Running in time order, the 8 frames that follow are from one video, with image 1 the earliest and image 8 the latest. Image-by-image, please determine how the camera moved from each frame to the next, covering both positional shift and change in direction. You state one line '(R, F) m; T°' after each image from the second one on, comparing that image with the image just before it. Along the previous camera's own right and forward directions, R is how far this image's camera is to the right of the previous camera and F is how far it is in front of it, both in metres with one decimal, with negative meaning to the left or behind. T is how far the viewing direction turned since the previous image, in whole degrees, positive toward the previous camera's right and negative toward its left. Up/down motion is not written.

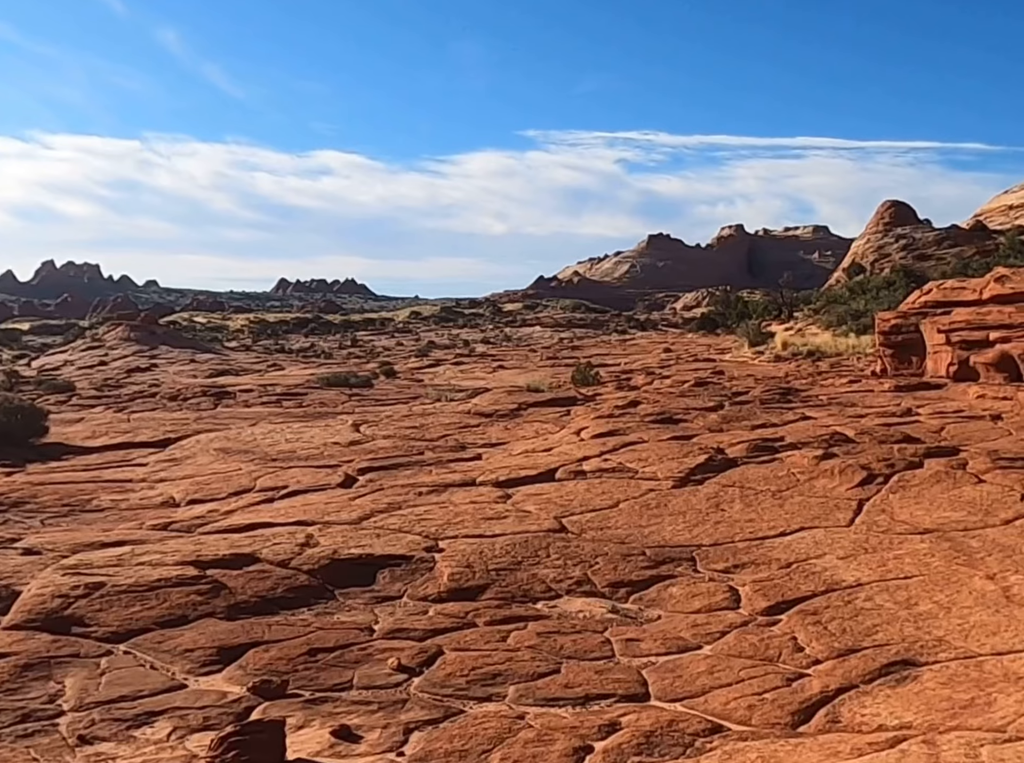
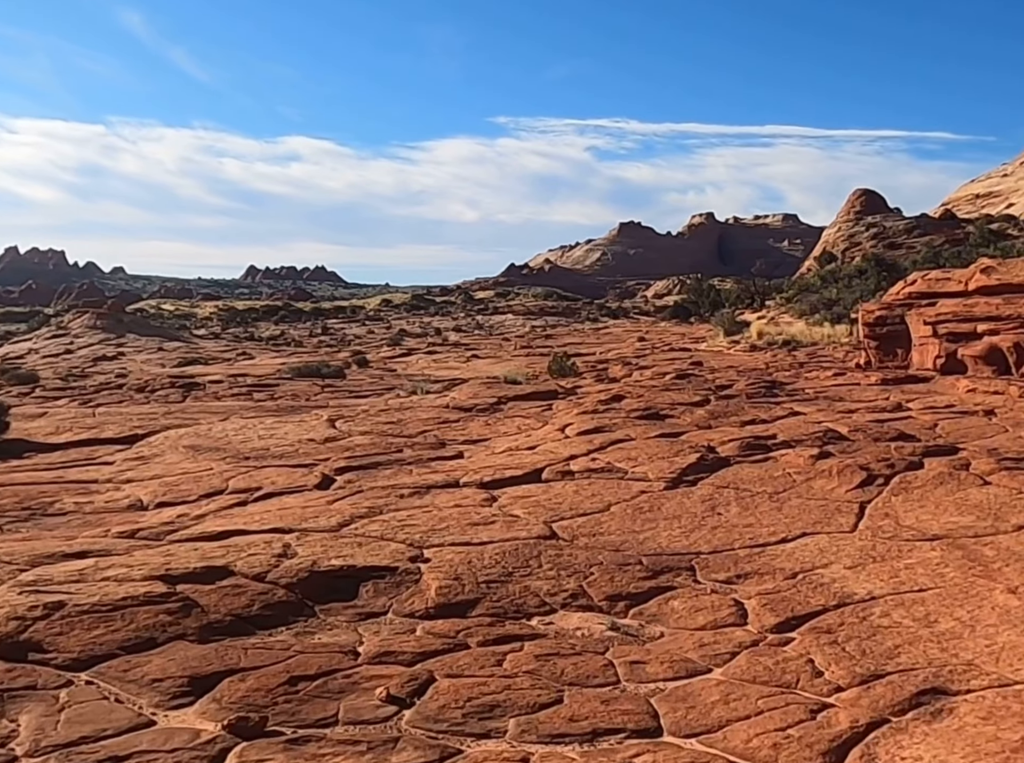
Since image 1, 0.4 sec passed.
(-0.1, +0.4) m; +2°
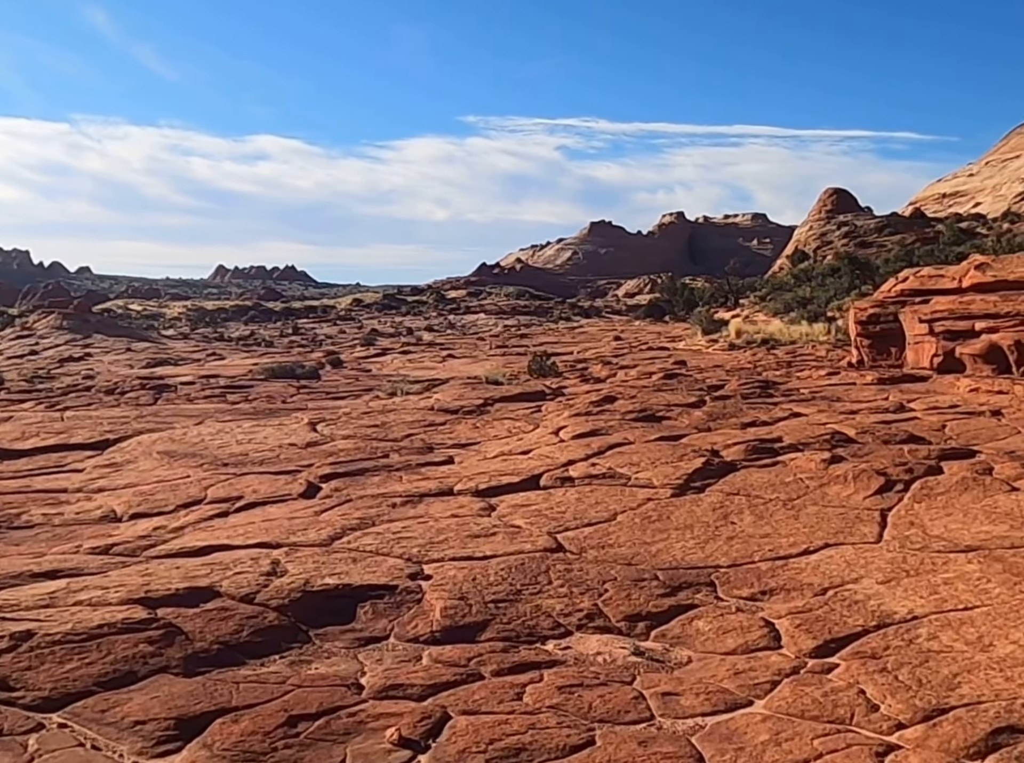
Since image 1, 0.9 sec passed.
(-0.2, +0.4) m; +2°
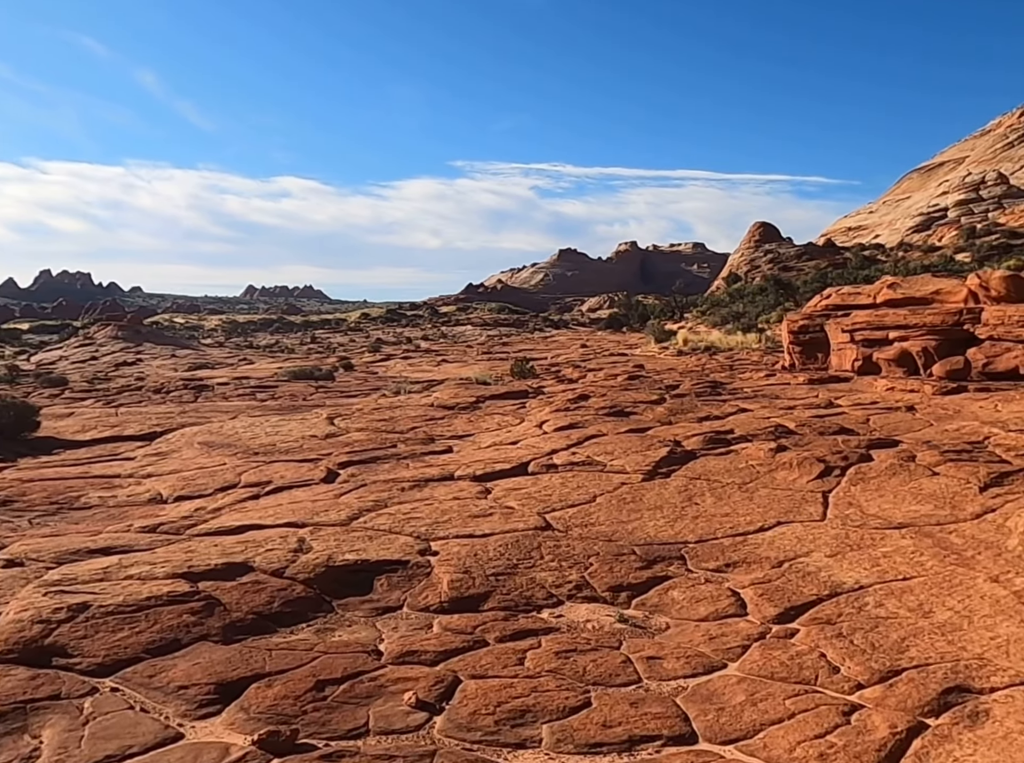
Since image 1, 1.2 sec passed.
(-0.4, -0.5) m; +4°
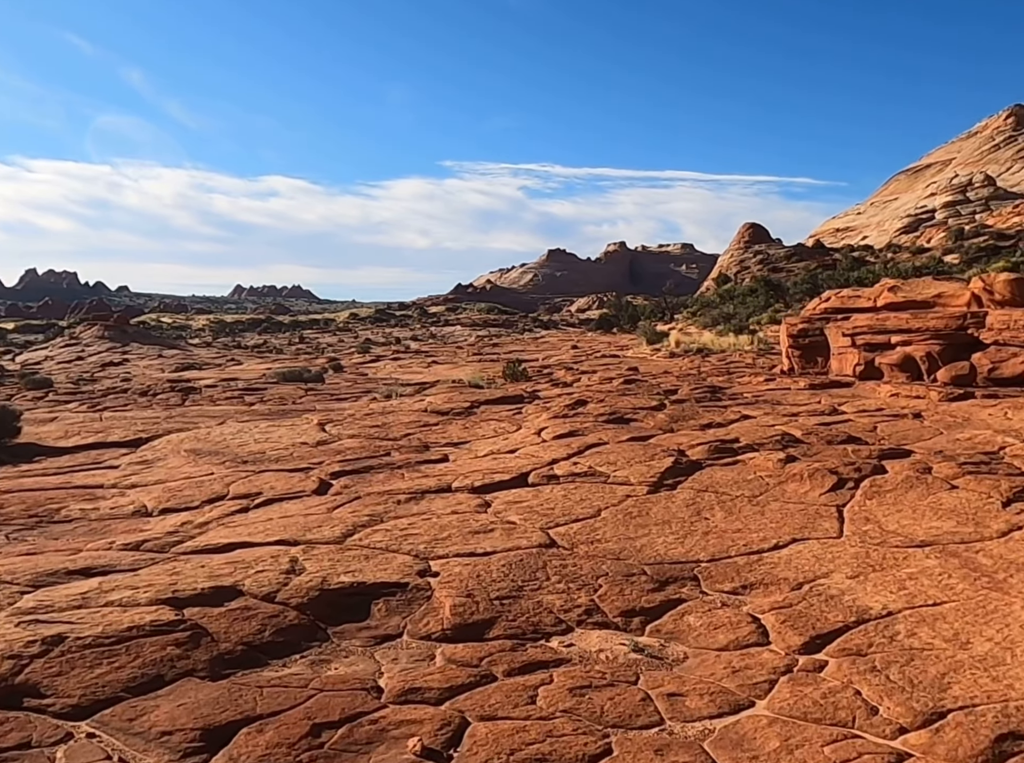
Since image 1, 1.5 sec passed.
(-0.1, +0.3) m; +1°
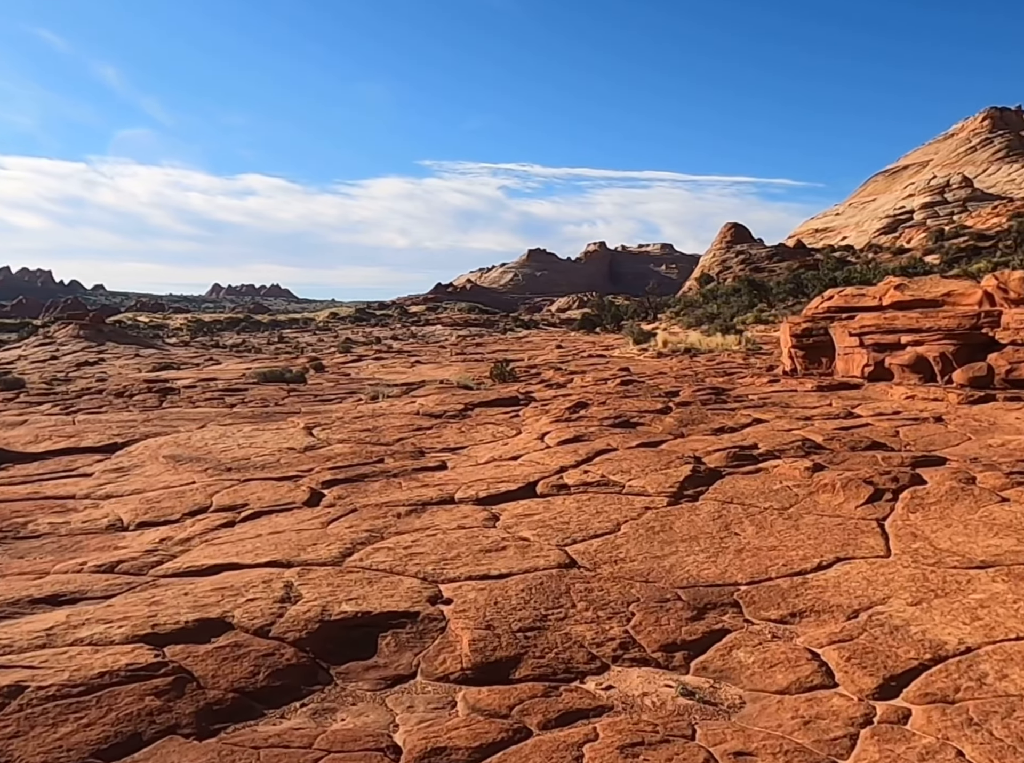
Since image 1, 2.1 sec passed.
(-0.3, +0.6) m; +1°
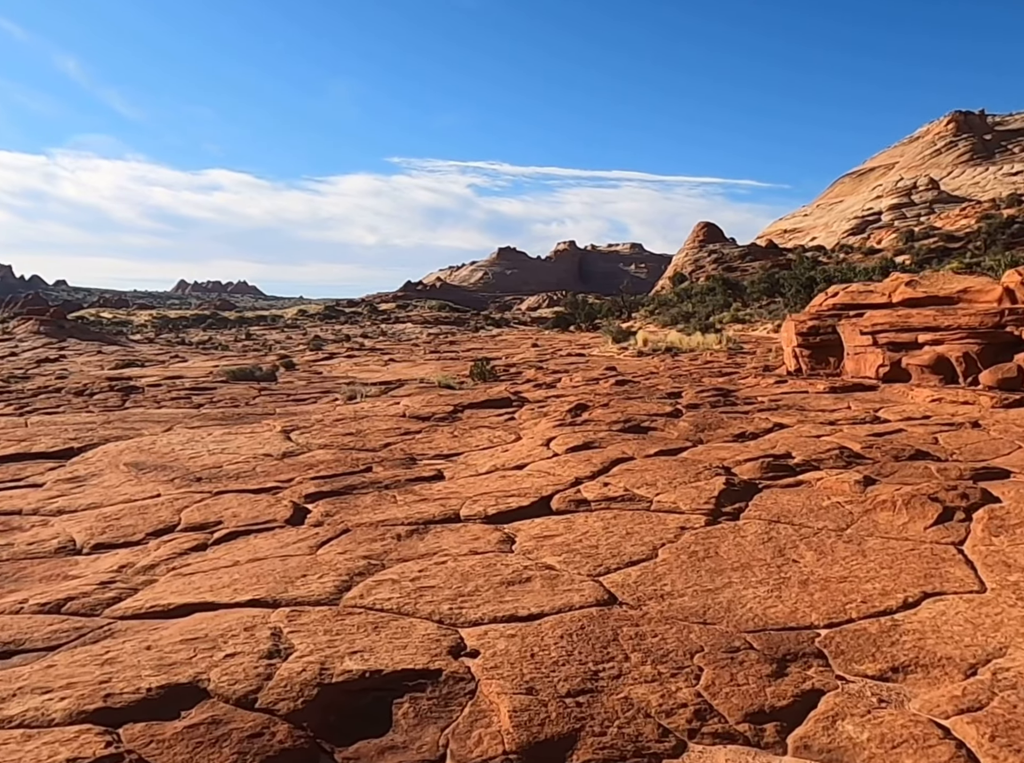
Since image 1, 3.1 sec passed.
(-0.4, +1.0) m; +2°
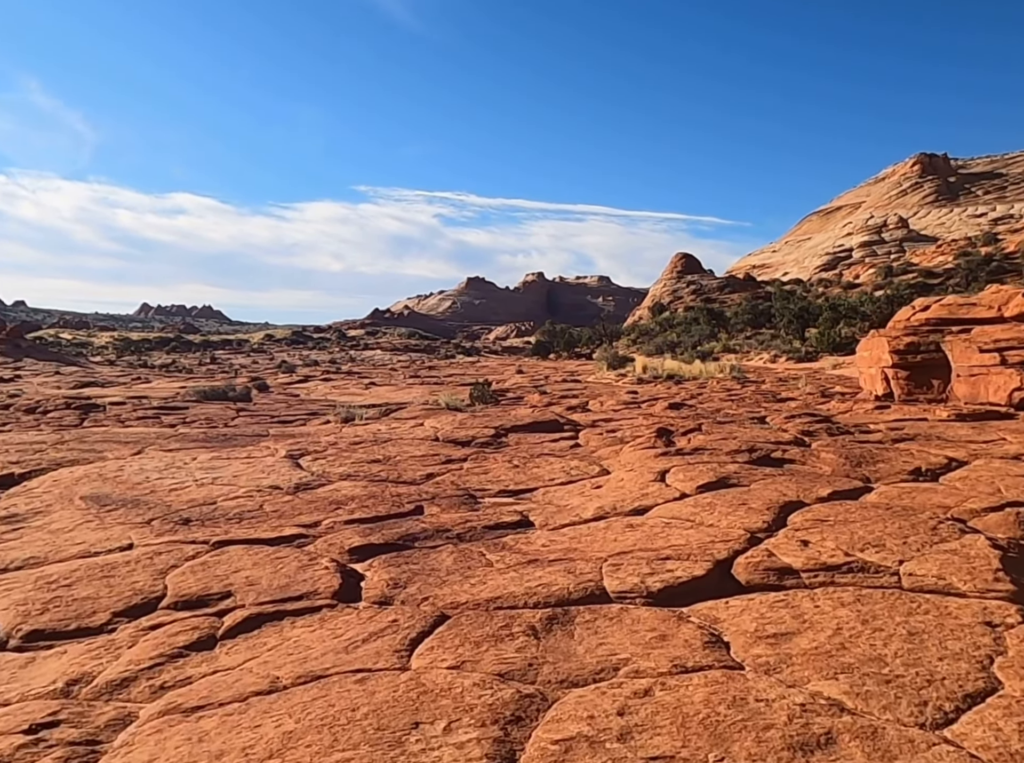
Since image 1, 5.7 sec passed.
(-1.2, +2.6) m; +2°
